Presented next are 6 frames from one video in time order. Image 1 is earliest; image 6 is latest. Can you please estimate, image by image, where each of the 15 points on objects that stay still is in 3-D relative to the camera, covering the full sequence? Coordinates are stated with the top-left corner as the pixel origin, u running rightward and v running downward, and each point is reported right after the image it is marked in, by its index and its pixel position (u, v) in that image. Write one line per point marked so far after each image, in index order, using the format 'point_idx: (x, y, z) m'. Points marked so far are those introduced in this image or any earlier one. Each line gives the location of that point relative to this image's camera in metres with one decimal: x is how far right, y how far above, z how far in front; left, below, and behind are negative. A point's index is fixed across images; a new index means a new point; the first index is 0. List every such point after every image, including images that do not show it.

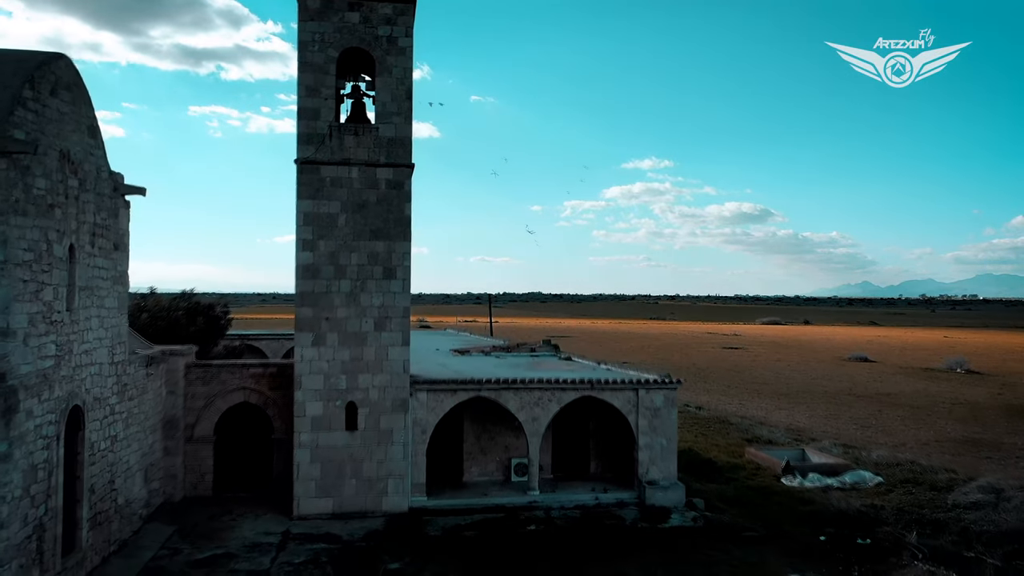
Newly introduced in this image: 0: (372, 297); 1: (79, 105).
0: (-2.8, -0.2, +12.9) m
1: (-6.7, +2.8, +10.0) m
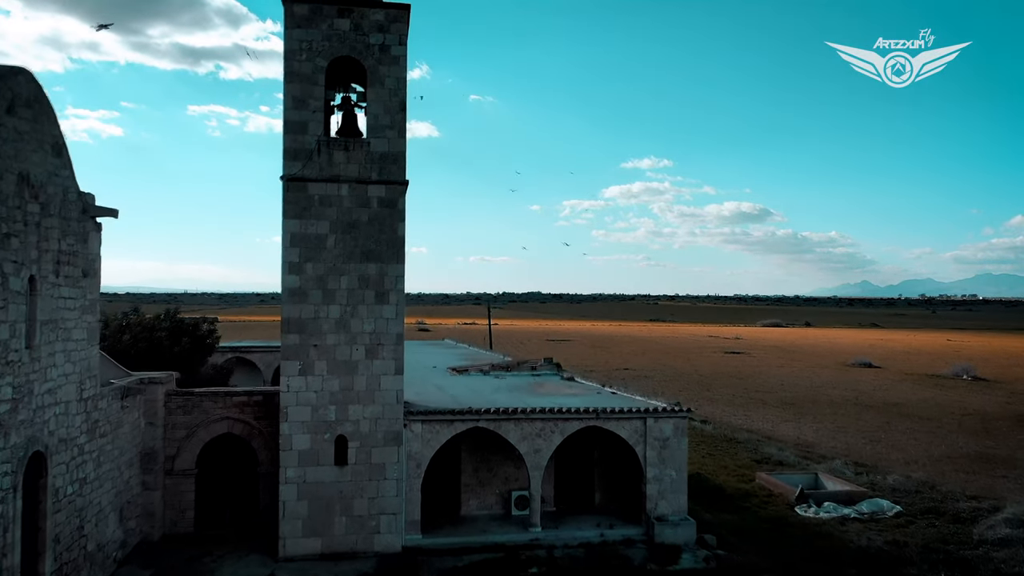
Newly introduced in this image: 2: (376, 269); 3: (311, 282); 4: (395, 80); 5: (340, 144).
0: (-2.8, -0.7, +12.1) m
1: (-6.7, +2.4, +9.1) m
2: (-2.6, +0.4, +12.2) m
3: (-3.8, +0.1, +12.0) m
4: (-2.3, +4.0, +12.3) m
5: (-3.3, +2.7, +12.2) m
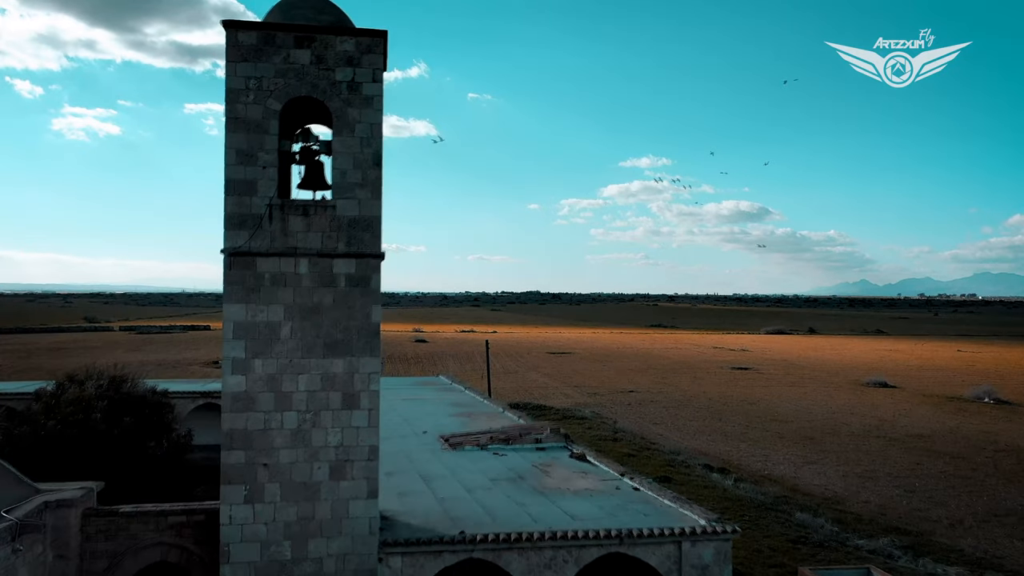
0: (-2.8, -2.2, +9.6) m
1: (-6.7, +0.8, +6.6) m
2: (-2.5, -1.2, +9.6) m
3: (-3.7, -1.4, +9.5) m
4: (-2.2, +2.5, +9.8) m
5: (-3.2, +1.2, +9.6) m
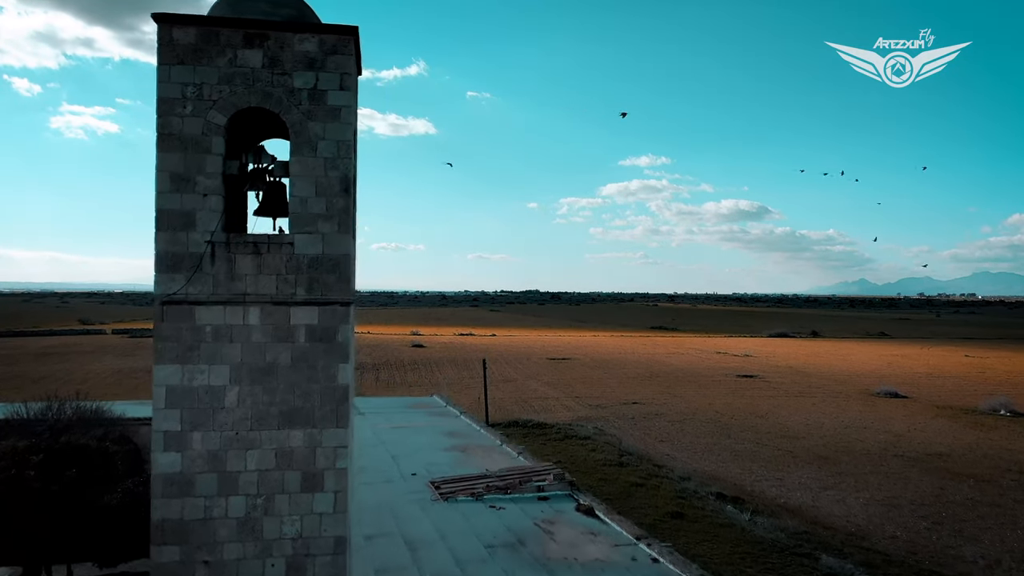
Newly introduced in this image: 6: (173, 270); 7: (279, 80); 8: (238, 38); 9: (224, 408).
0: (-2.8, -2.9, +7.8) m
1: (-6.7, +0.2, +4.8) m
2: (-2.6, -1.8, +7.9) m
3: (-3.7, -2.1, +7.7) m
4: (-2.2, +1.8, +8.0) m
5: (-3.2, +0.5, +7.8) m
6: (-4.0, +0.2, +7.6) m
7: (-2.9, +2.6, +7.9) m
8: (-3.4, +3.1, +7.9) m
9: (-3.5, -1.4, +7.7) m
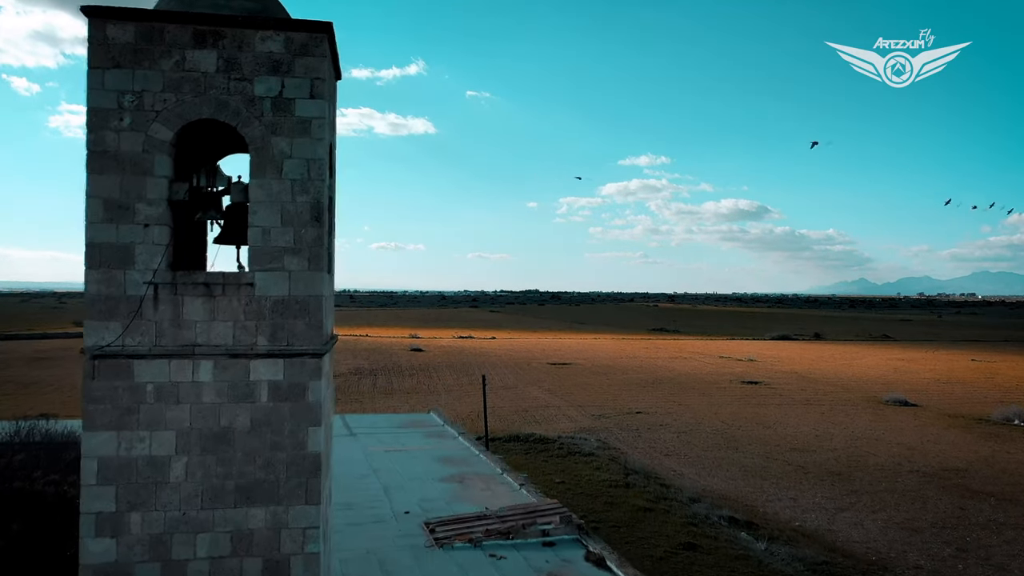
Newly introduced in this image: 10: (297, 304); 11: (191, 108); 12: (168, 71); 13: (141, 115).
0: (-2.7, -3.4, +6.5) m
1: (-6.6, -0.3, +3.5) m
2: (-2.5, -2.3, +6.5) m
3: (-3.7, -2.6, +6.3) m
4: (-2.2, +1.3, +6.6) m
5: (-3.2, 0.0, +6.5) m
6: (-4.0, -0.3, +6.3) m
7: (-2.8, +2.1, +6.6) m
8: (-3.3, +2.6, +6.6) m
9: (-3.4, -1.9, +6.4) m
10: (-2.2, -0.2, +6.6) m
11: (-3.3, +1.9, +6.5) m
12: (-3.5, +2.2, +6.5) m
13: (-3.8, +1.8, +6.5) m
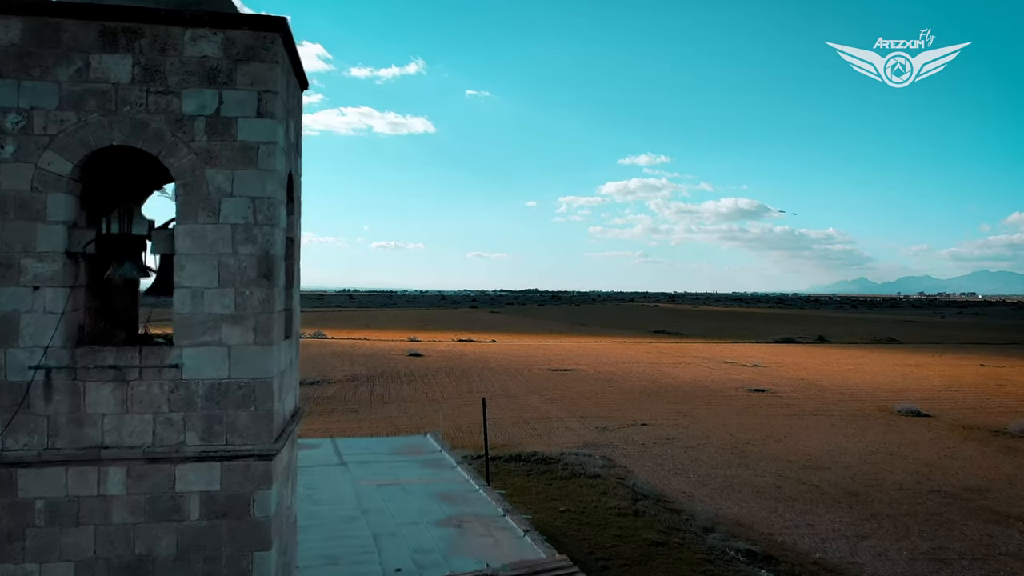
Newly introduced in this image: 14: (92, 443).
0: (-2.7, -4.0, +4.9) m
1: (-6.6, -1.0, +1.9) m
2: (-2.4, -3.0, +4.9) m
3: (-3.6, -3.2, +4.7) m
4: (-2.1, +0.7, +5.0) m
5: (-3.1, -0.6, +4.9) m
6: (-3.9, -0.9, +4.7) m
7: (-2.8, +1.5, +5.0) m
8: (-3.2, +2.0, +5.0) m
9: (-3.3, -2.6, +4.8) m
10: (-2.1, -0.8, +5.0) m
11: (-3.2, +1.2, +4.9) m
12: (-3.4, +1.6, +4.9) m
13: (-3.7, +1.1, +4.9) m
14: (-3.2, -1.2, +4.8) m
